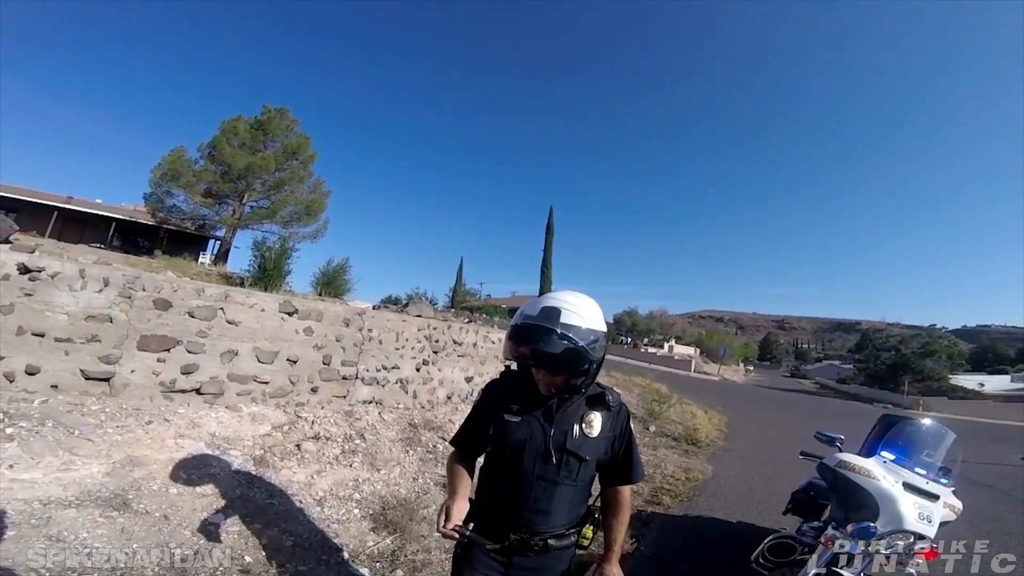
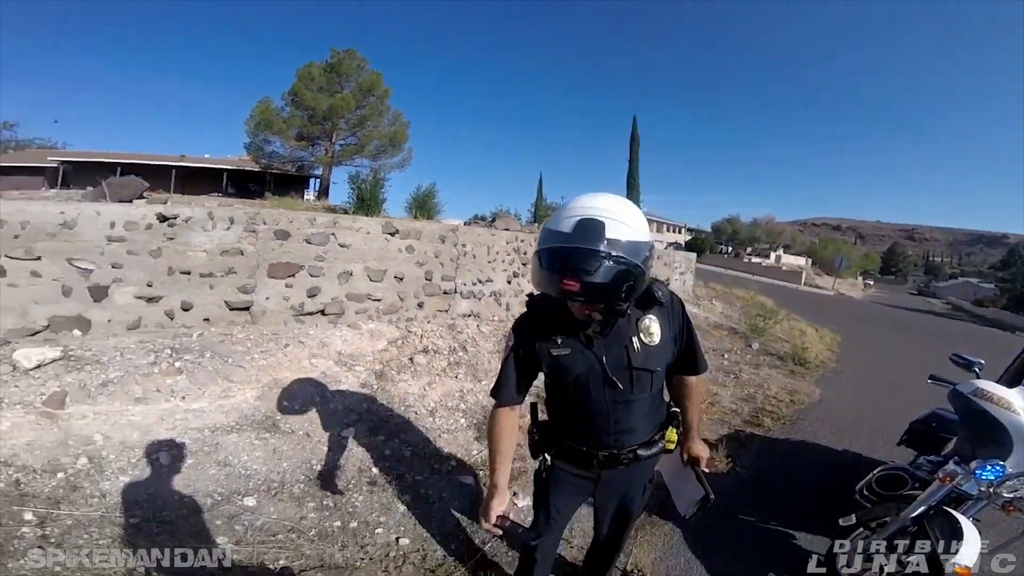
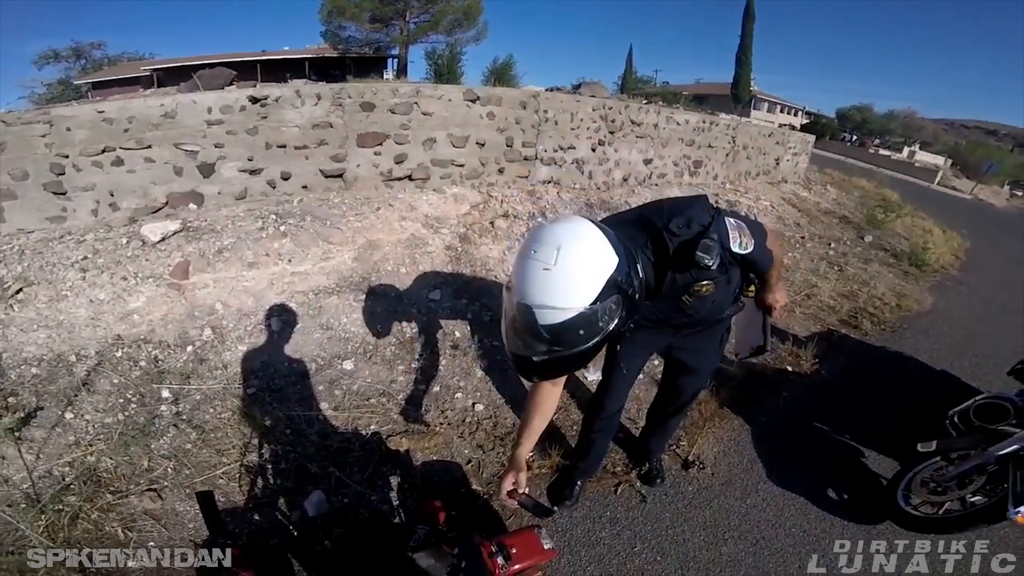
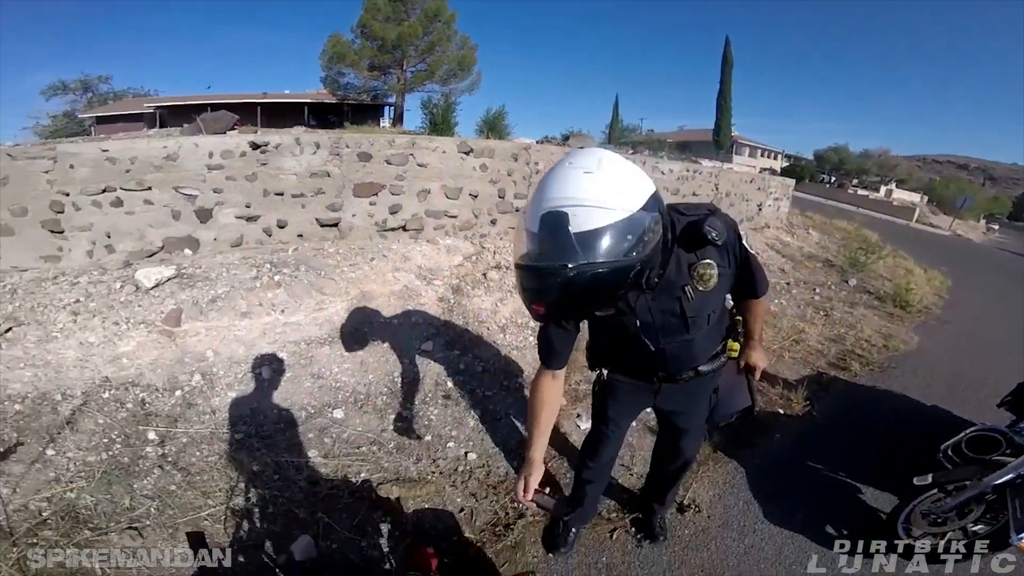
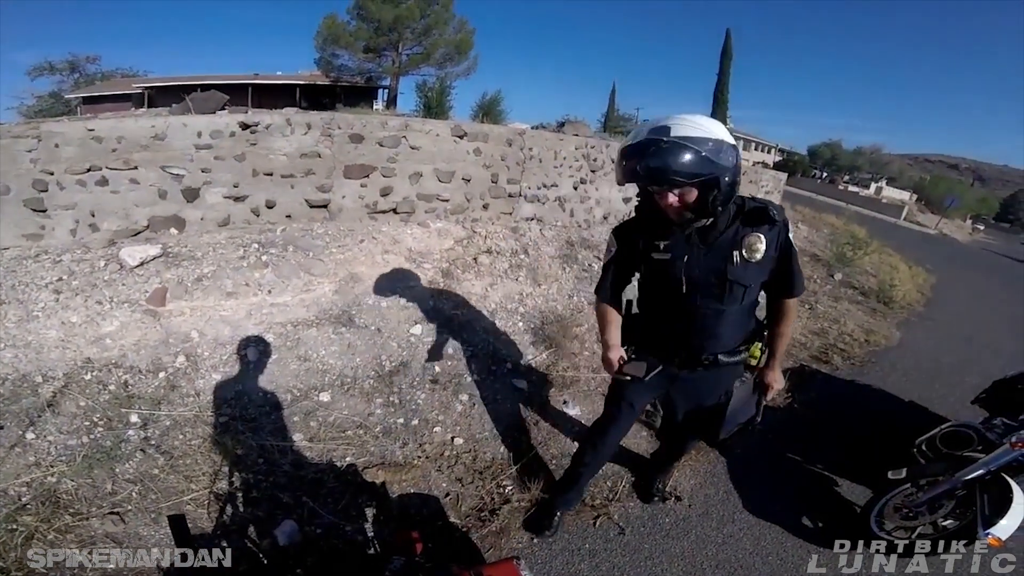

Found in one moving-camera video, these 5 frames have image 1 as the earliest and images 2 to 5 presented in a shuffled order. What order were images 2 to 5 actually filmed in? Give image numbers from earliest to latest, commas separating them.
2, 4, 3, 5
